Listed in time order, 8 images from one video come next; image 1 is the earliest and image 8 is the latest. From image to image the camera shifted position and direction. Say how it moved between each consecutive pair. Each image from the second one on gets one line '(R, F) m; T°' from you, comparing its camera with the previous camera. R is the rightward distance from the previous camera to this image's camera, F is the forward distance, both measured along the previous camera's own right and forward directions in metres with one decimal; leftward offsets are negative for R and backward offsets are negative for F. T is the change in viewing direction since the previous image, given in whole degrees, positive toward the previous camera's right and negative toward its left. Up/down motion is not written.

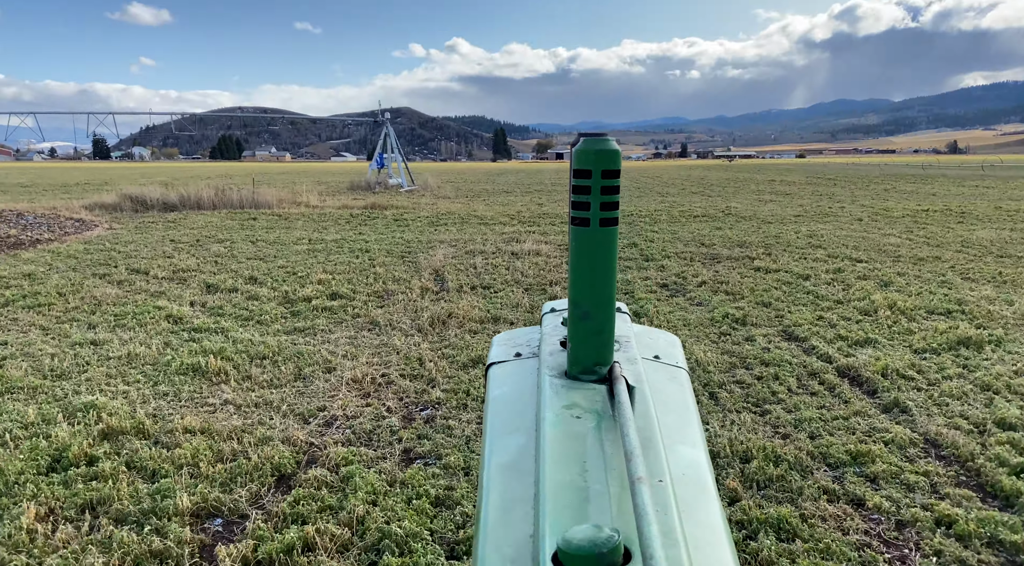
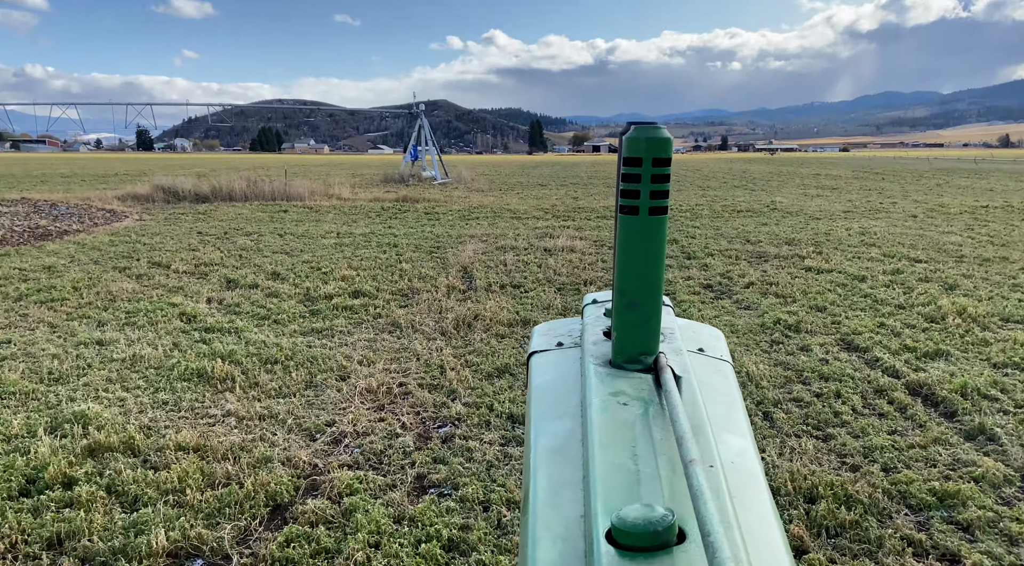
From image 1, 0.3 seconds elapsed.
(0.0, +0.5) m; -3°
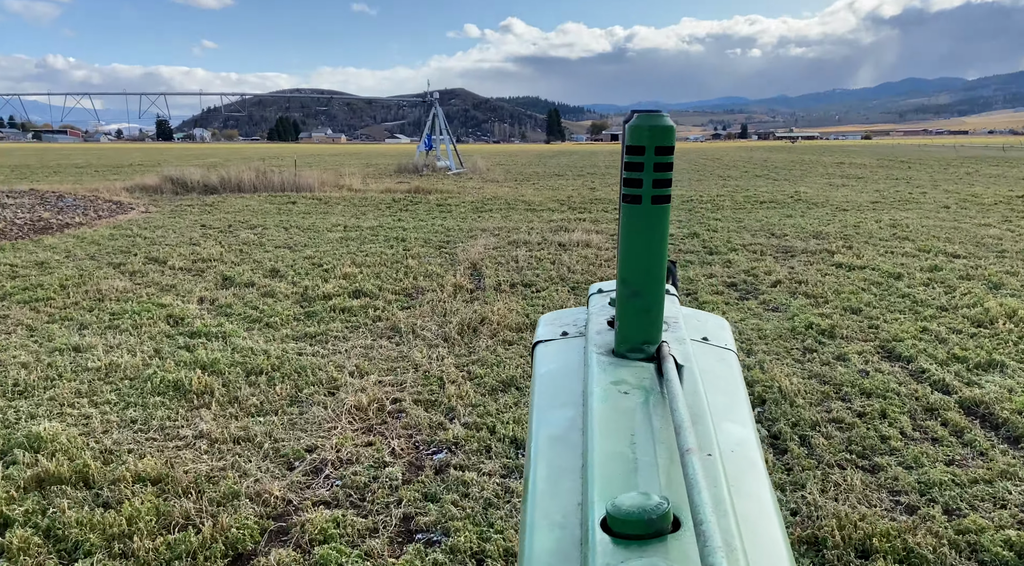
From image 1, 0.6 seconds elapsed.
(+0.1, +0.5) m; -1°
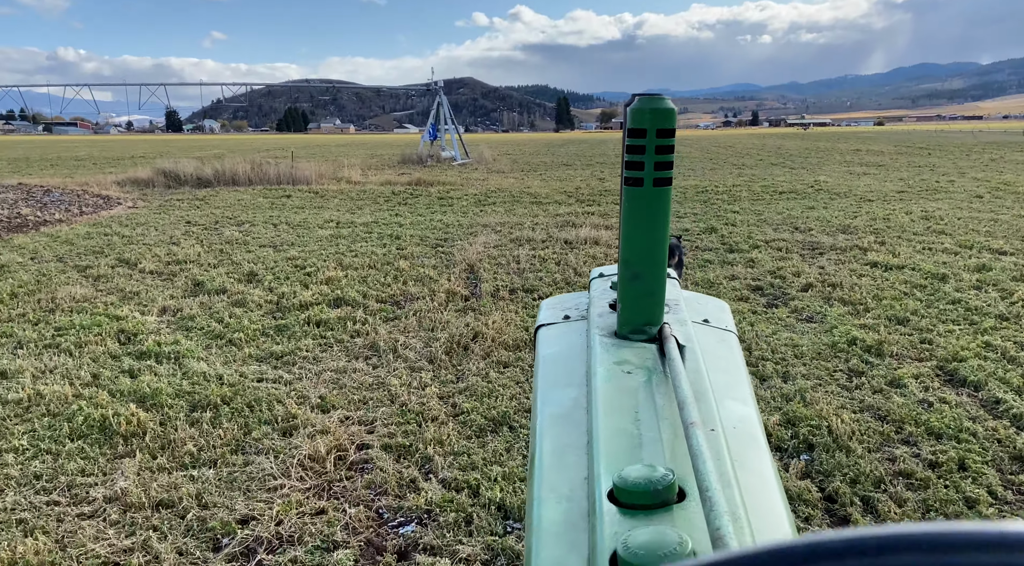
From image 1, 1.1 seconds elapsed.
(+0.1, +0.8) m; -1°
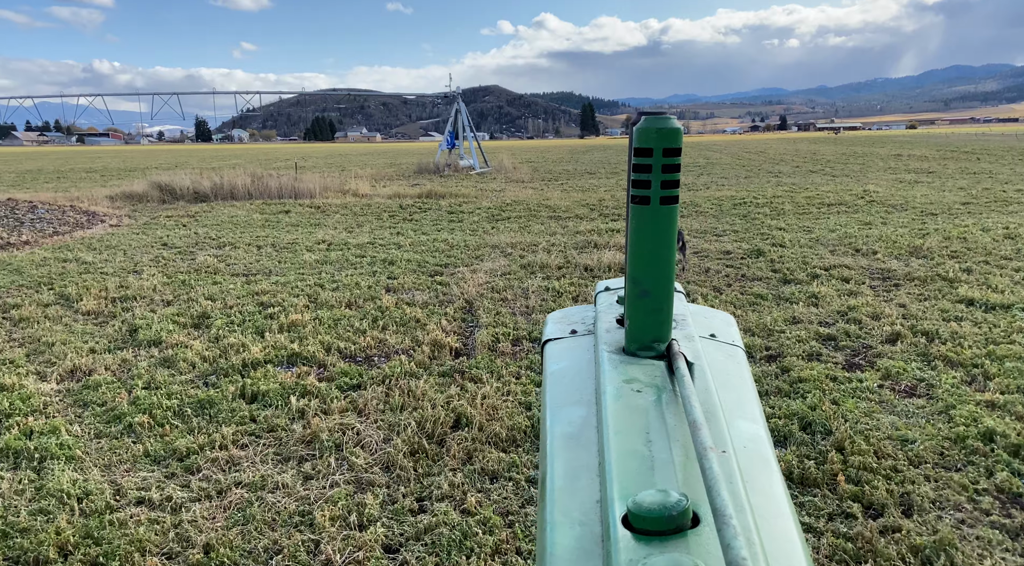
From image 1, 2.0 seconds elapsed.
(+0.1, +1.4) m; -2°
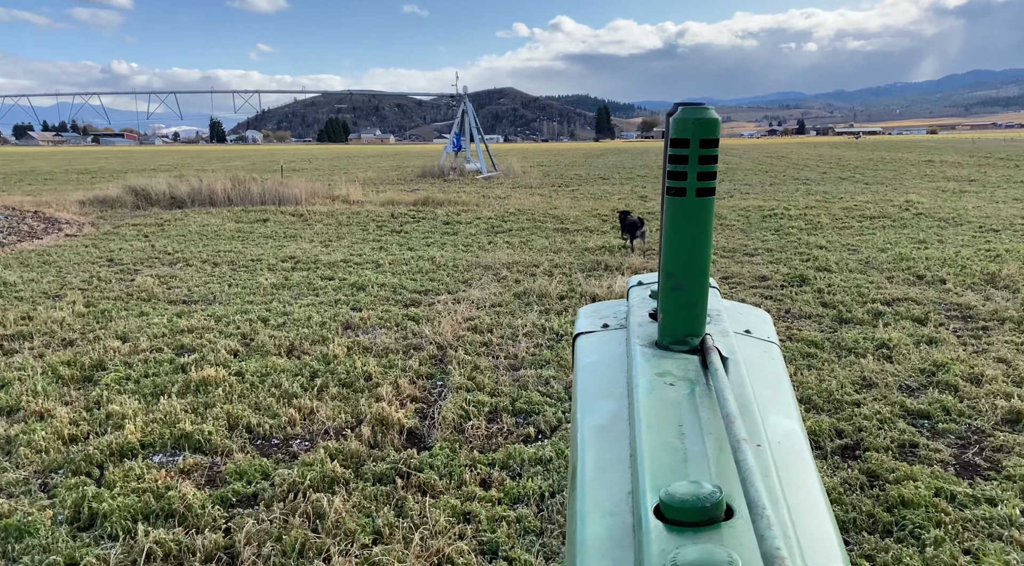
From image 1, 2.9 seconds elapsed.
(+0.2, +1.4) m; -1°
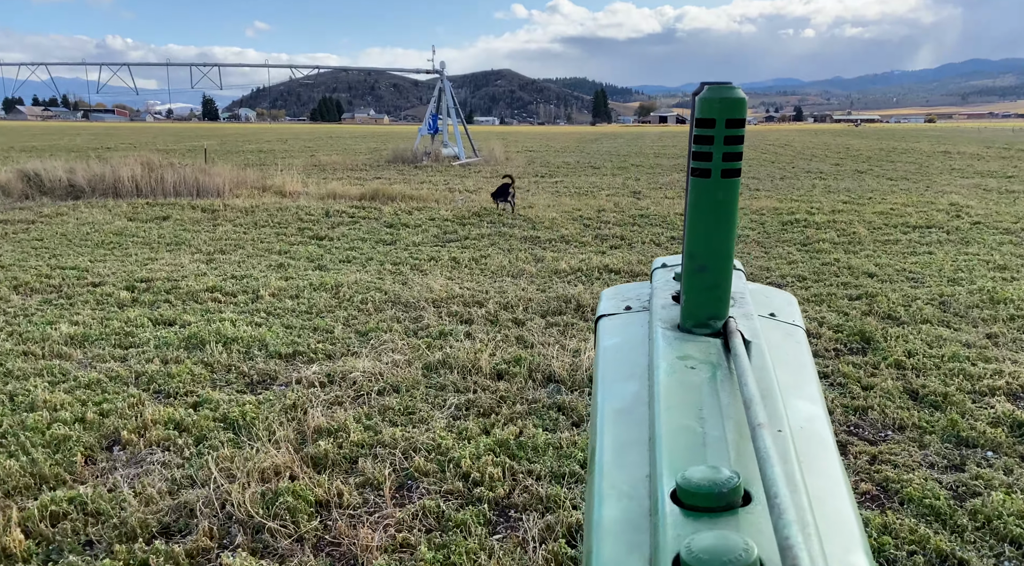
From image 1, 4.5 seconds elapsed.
(+0.5, +2.5) m; 0°
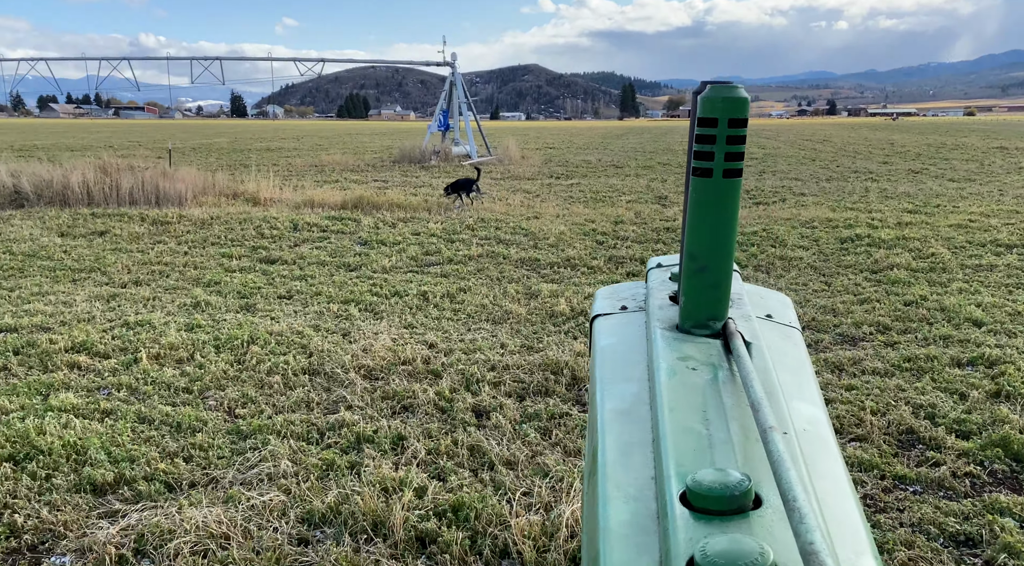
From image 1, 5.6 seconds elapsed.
(+0.3, +1.7) m; -2°
